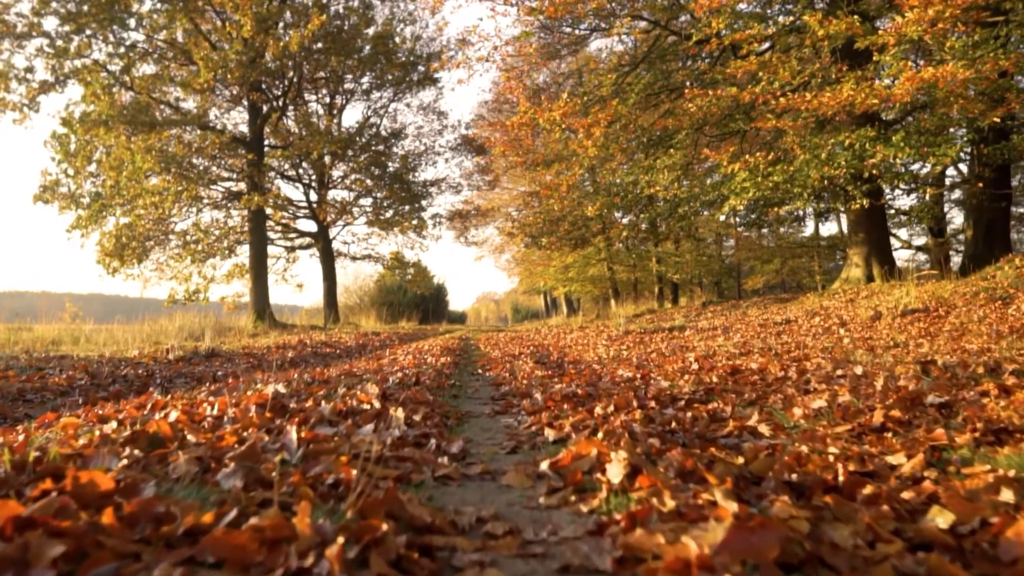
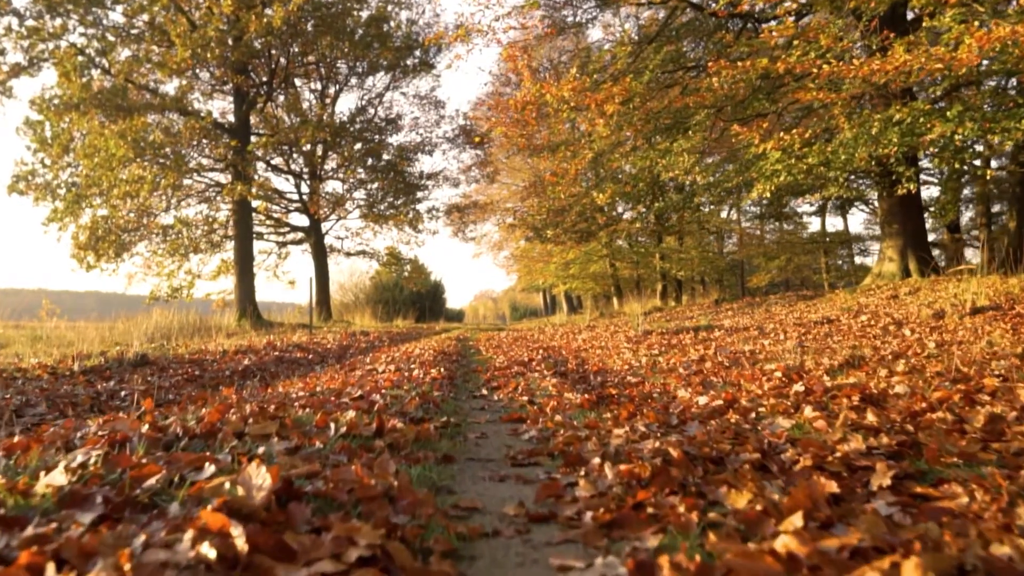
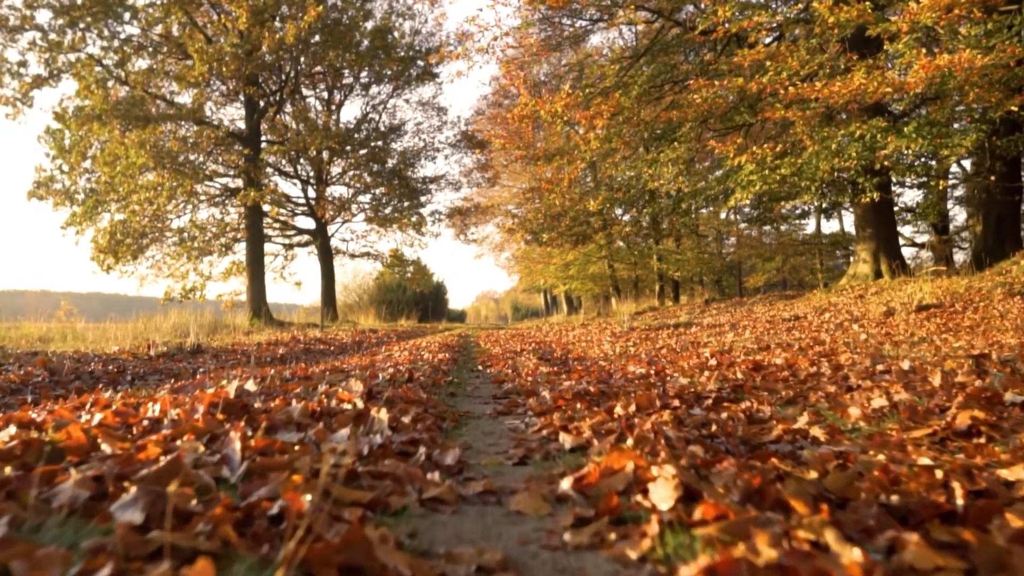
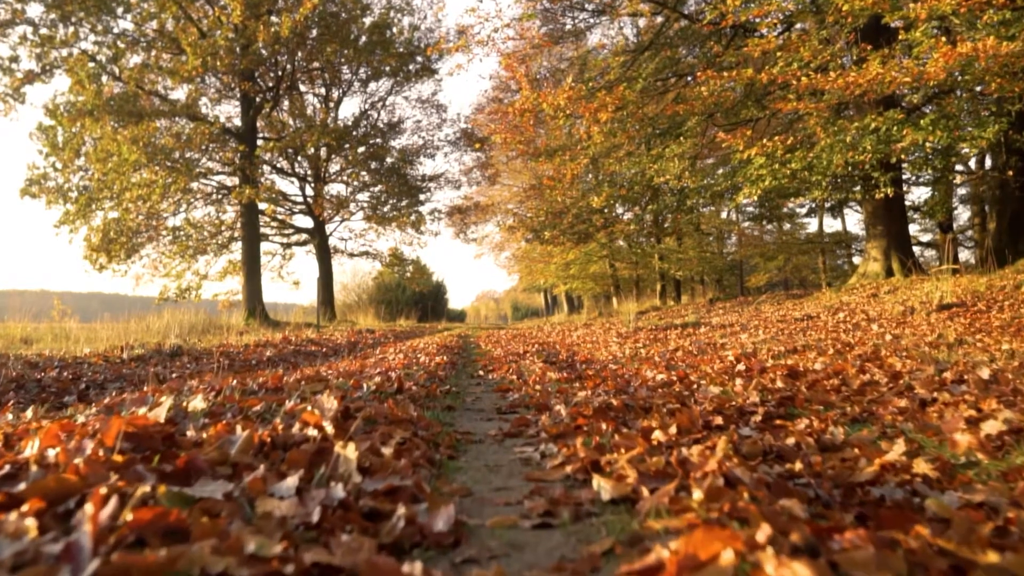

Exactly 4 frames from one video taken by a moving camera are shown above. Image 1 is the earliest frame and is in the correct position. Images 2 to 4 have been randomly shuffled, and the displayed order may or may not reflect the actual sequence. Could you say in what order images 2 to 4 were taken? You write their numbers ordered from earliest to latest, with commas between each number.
3, 4, 2
